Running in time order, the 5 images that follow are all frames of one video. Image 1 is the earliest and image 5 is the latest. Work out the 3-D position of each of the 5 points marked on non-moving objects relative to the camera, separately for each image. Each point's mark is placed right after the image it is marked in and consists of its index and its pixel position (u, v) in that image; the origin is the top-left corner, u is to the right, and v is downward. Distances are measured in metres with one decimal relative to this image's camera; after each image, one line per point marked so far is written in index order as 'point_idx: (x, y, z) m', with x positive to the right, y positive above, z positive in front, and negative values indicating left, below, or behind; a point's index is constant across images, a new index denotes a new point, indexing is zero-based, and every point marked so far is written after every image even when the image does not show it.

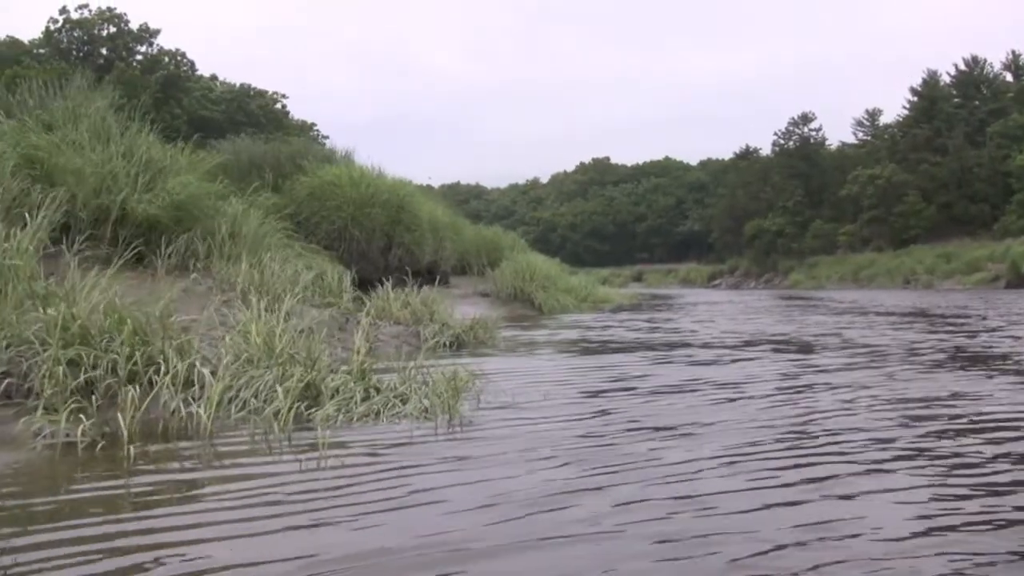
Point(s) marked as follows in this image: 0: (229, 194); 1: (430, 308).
0: (-4.1, +1.3, +12.5) m
1: (-1.0, -0.2, +10.5) m
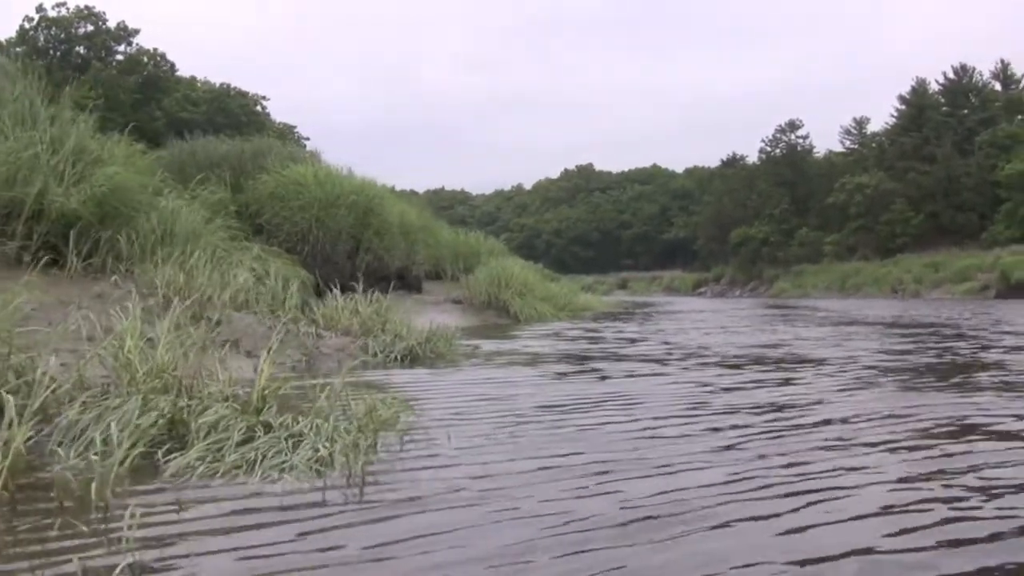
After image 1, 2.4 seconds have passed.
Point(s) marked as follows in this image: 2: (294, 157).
0: (-4.5, +1.3, +11.5) m
1: (-1.4, -0.3, +9.4) m
2: (-4.5, +2.7, +18.2) m
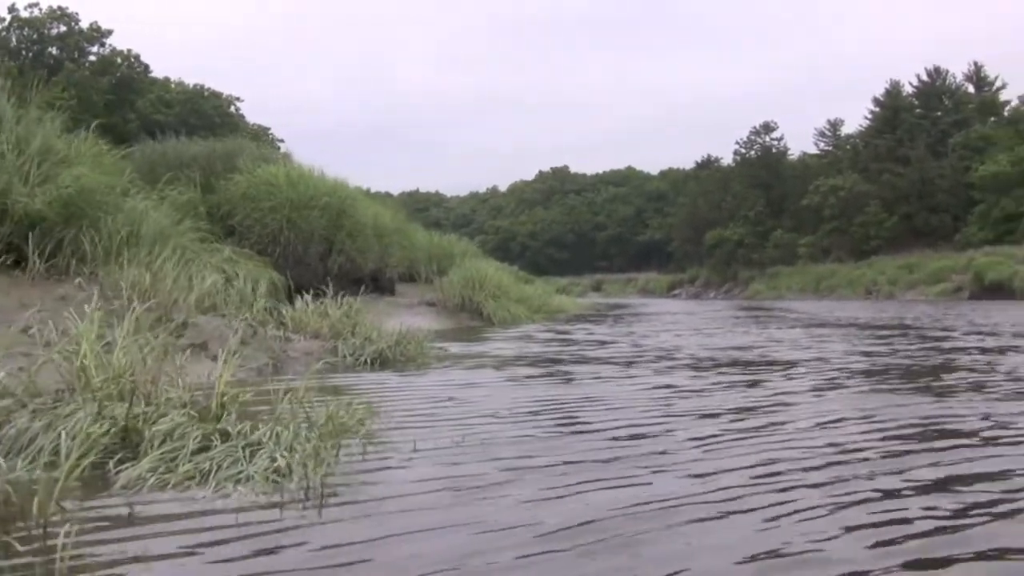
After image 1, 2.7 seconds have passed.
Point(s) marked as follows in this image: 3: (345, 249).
0: (-4.9, +1.2, +11.3) m
1: (-1.7, -0.3, +9.4) m
2: (-5.1, +2.7, +18.1) m
3: (-3.1, +0.7, +16.0) m
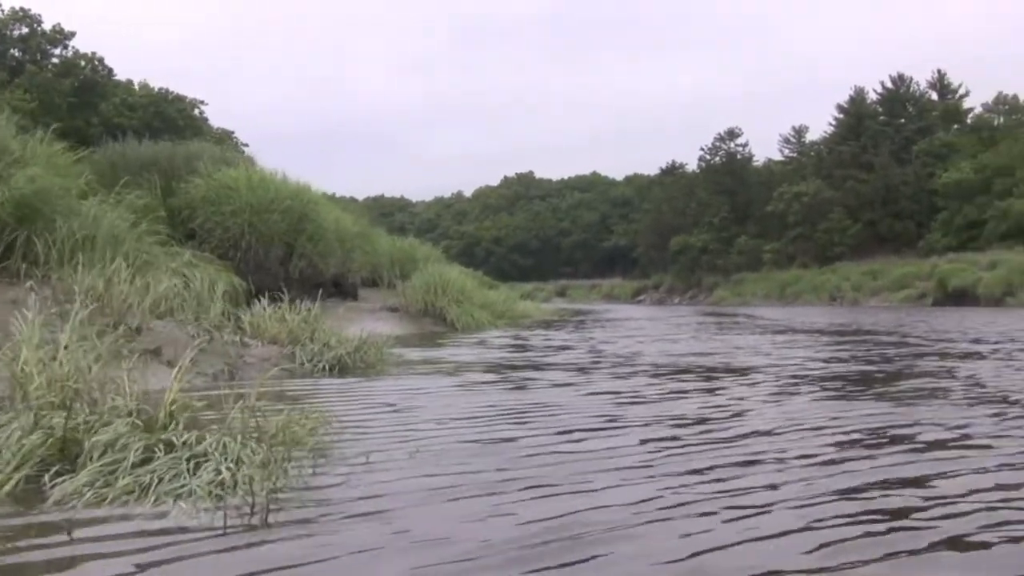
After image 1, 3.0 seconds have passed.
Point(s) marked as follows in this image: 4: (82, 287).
0: (-5.4, +1.2, +11.1) m
1: (-2.1, -0.4, +9.3) m
2: (-5.8, +2.6, +17.9) m
3: (-3.7, +0.6, +15.9) m
4: (-3.6, 0.0, +7.3) m
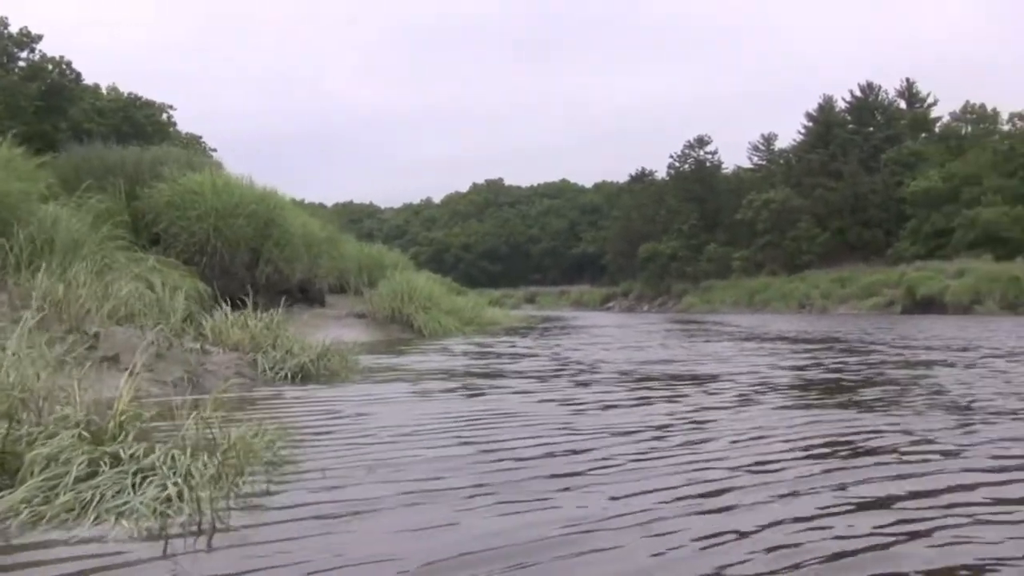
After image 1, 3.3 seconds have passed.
0: (-5.7, +1.1, +10.8) m
1: (-2.5, -0.4, +9.1) m
2: (-6.4, +2.5, +17.6) m
3: (-4.3, +0.5, +15.6) m
4: (-3.9, 0.0, +7.1) m
